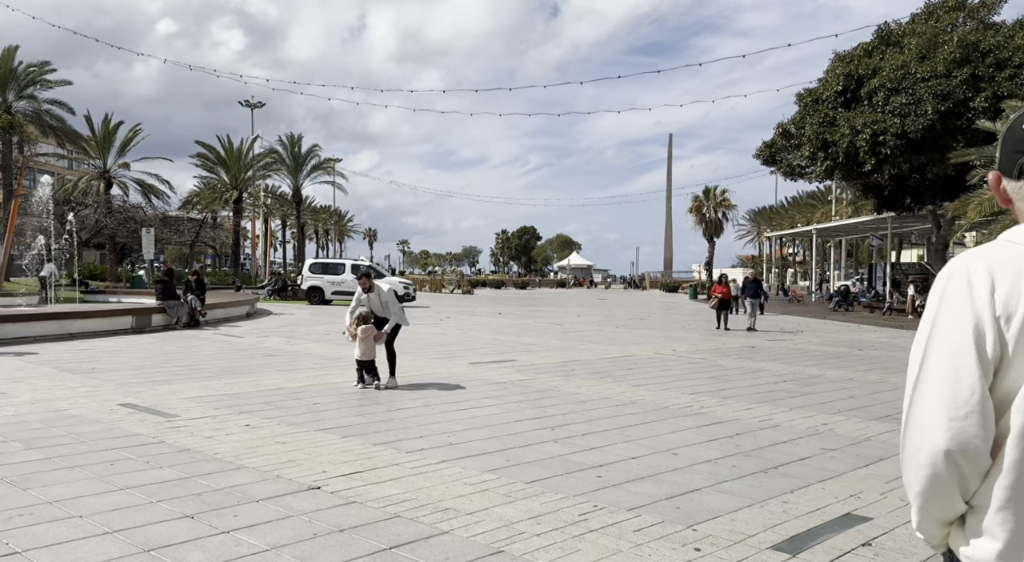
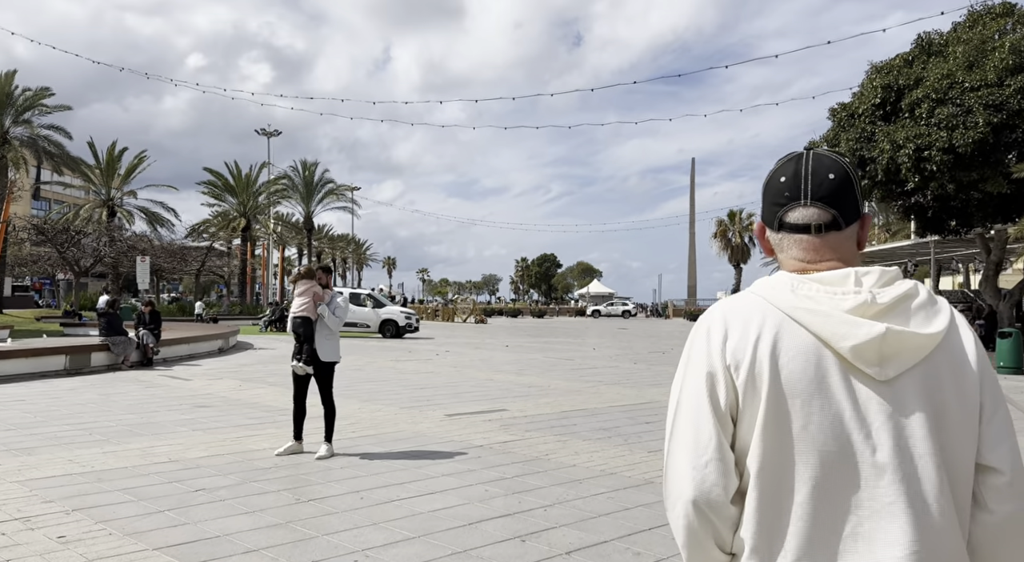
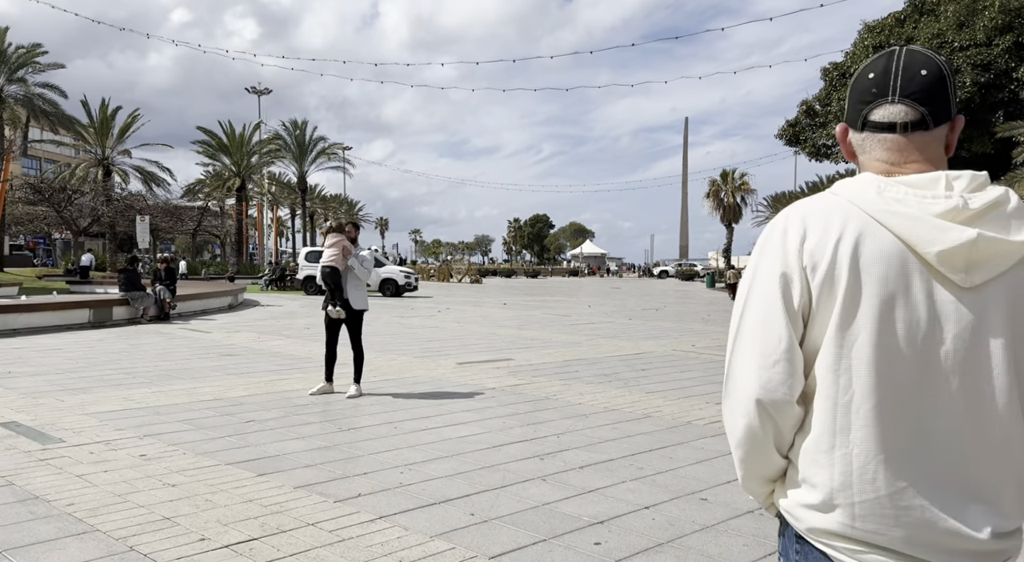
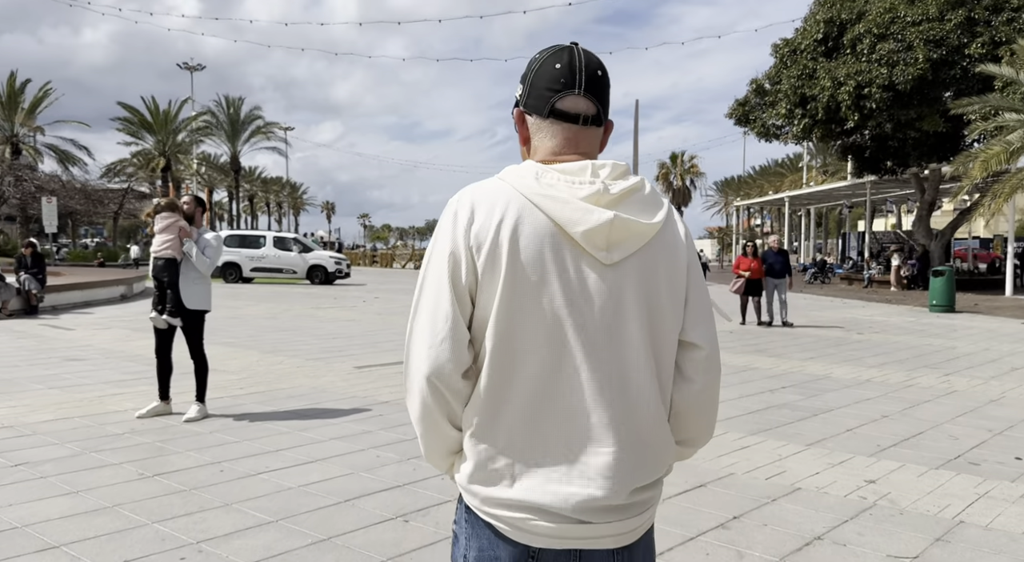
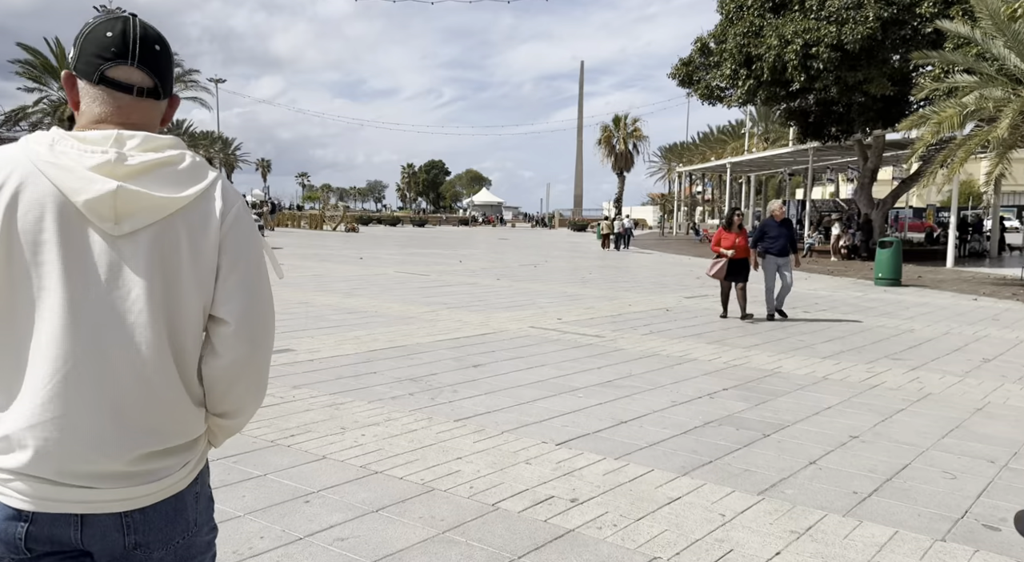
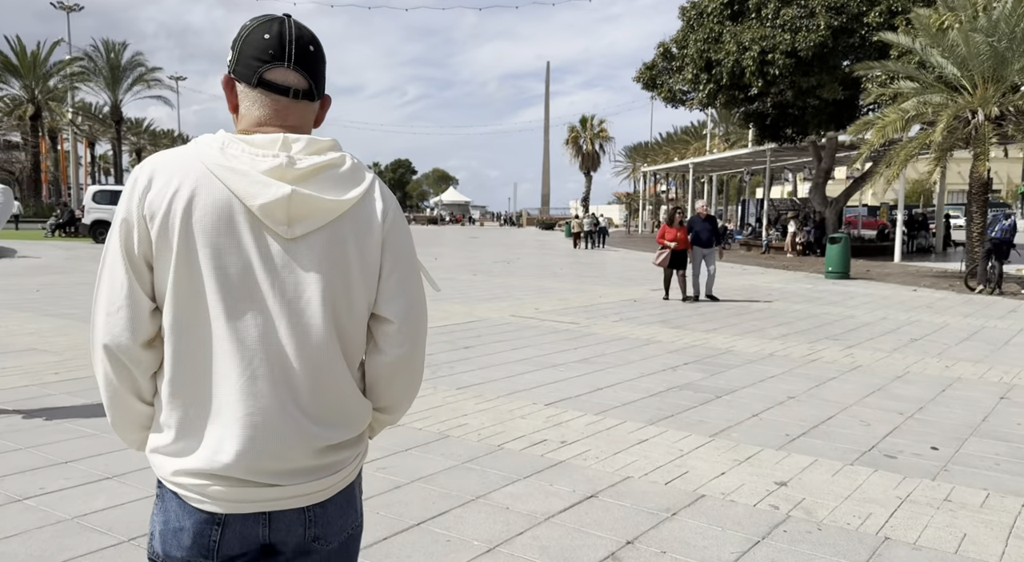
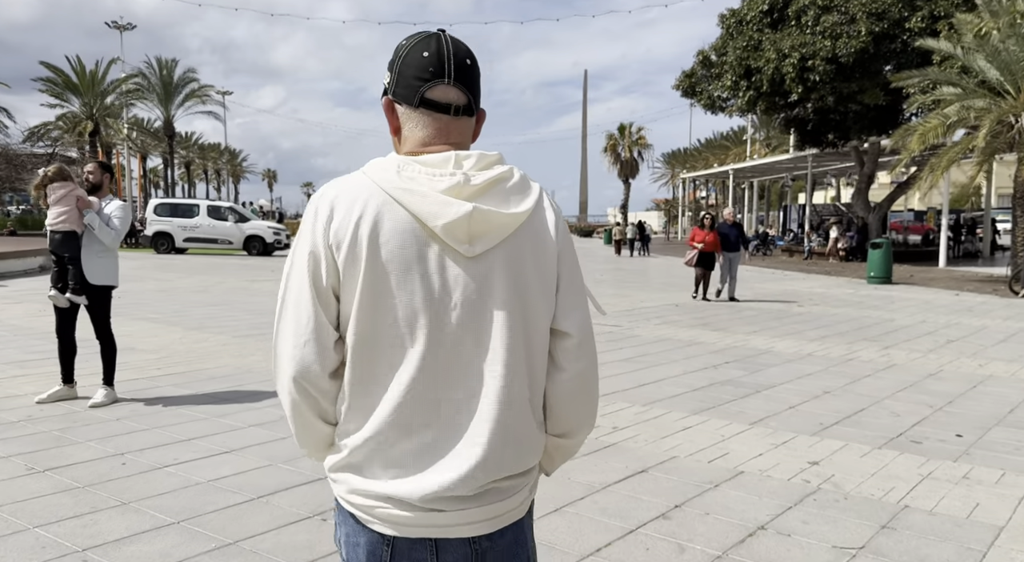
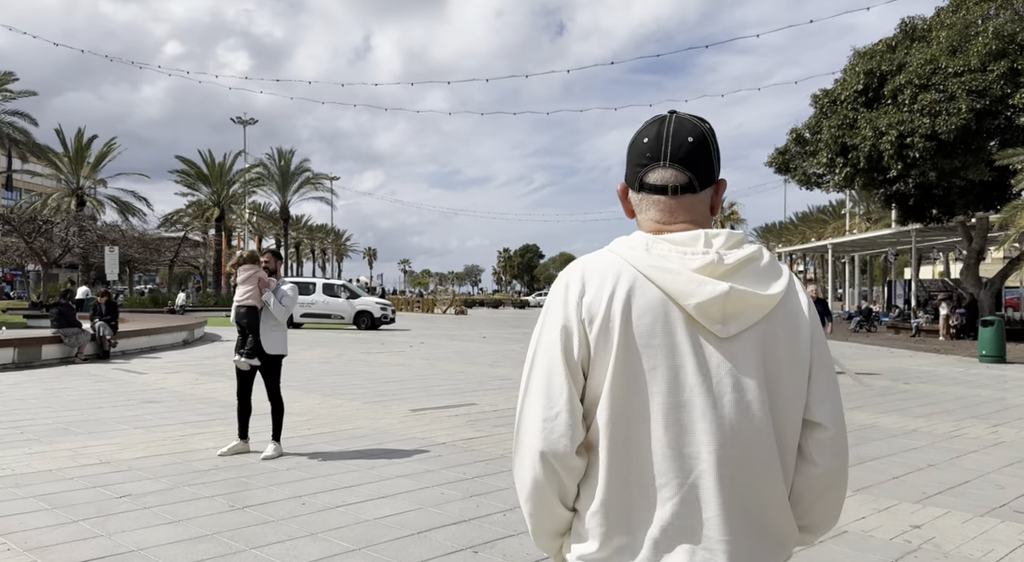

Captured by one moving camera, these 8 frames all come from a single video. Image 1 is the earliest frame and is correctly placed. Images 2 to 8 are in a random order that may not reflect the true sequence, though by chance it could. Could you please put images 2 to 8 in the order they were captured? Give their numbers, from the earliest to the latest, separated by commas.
3, 2, 8, 4, 7, 6, 5
